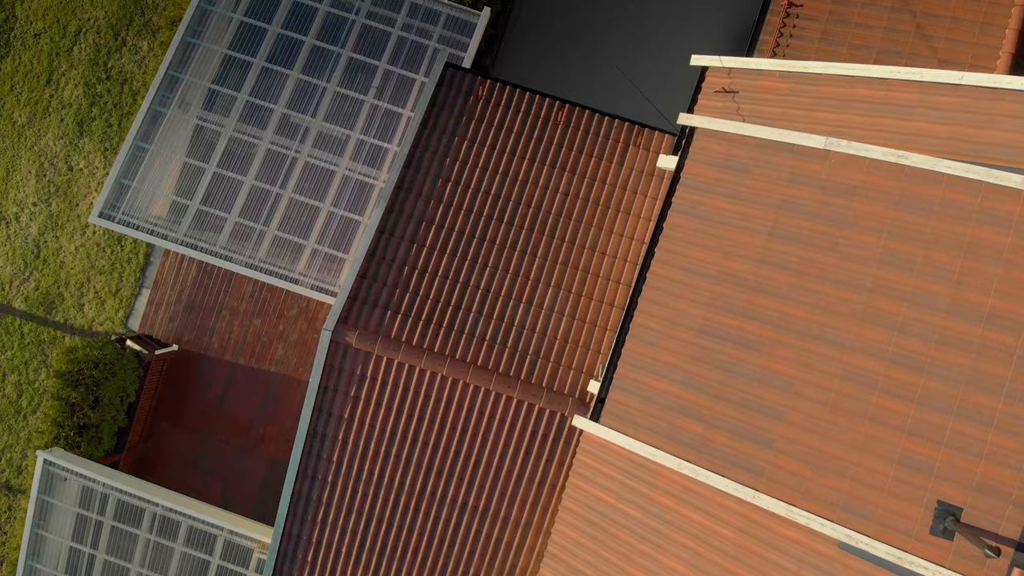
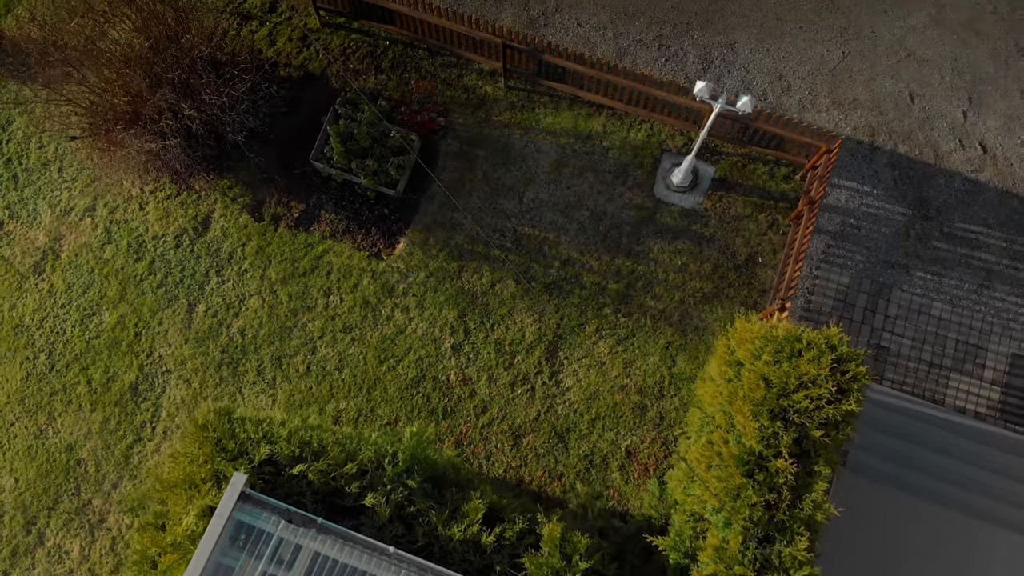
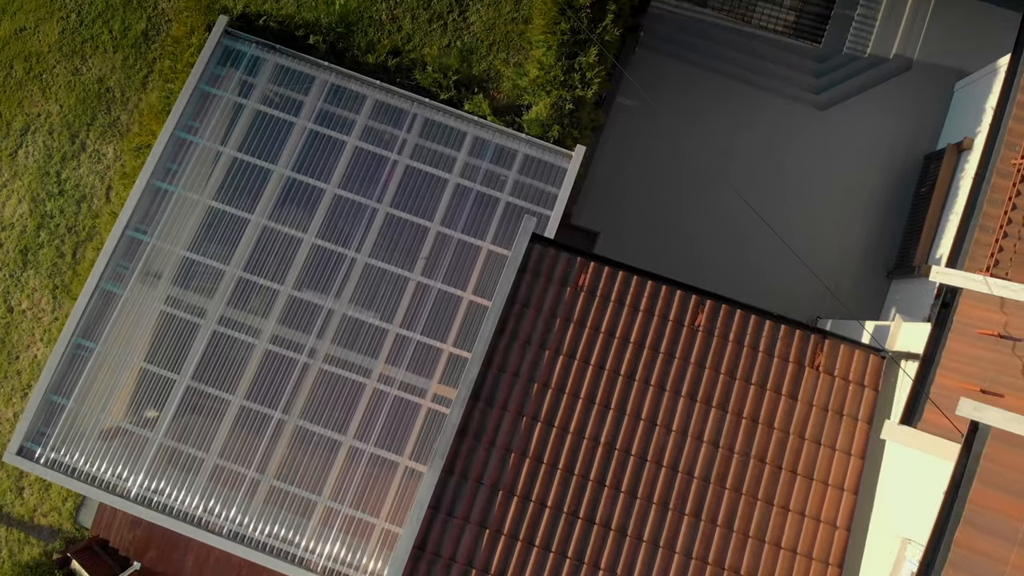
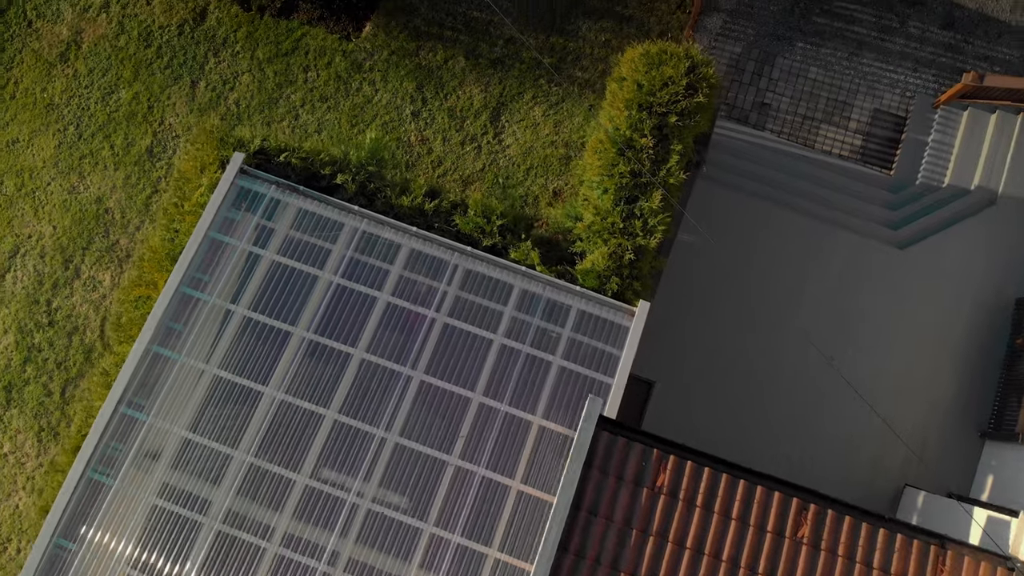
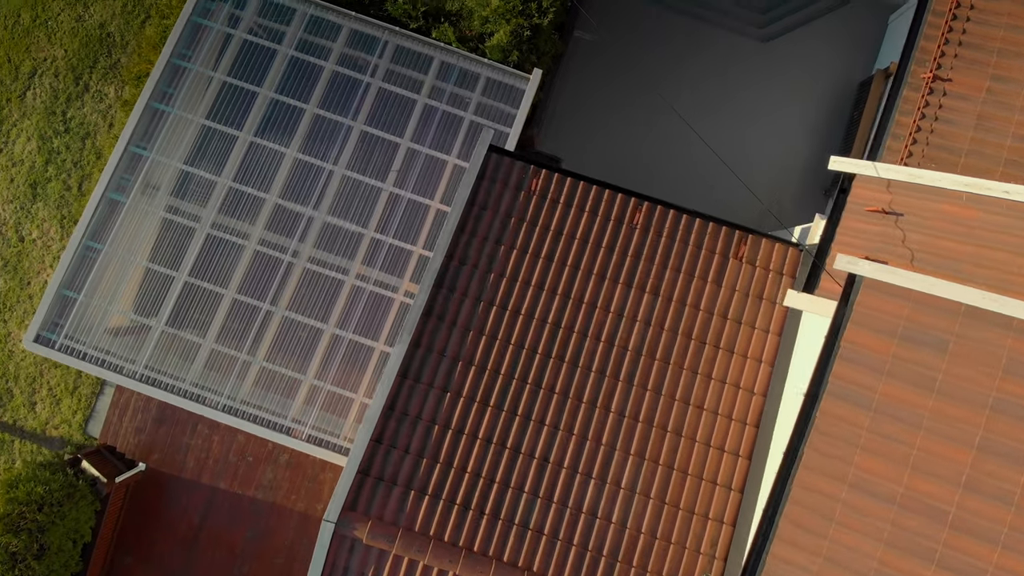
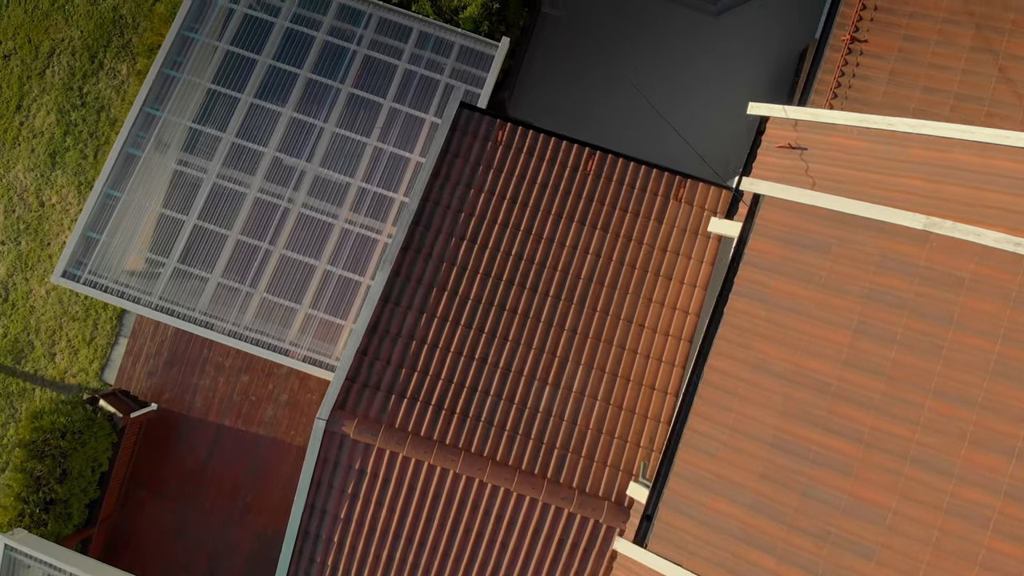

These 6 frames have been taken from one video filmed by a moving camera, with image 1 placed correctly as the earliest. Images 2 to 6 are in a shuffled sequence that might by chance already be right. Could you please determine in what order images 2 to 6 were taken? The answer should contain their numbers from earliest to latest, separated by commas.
6, 5, 3, 4, 2
